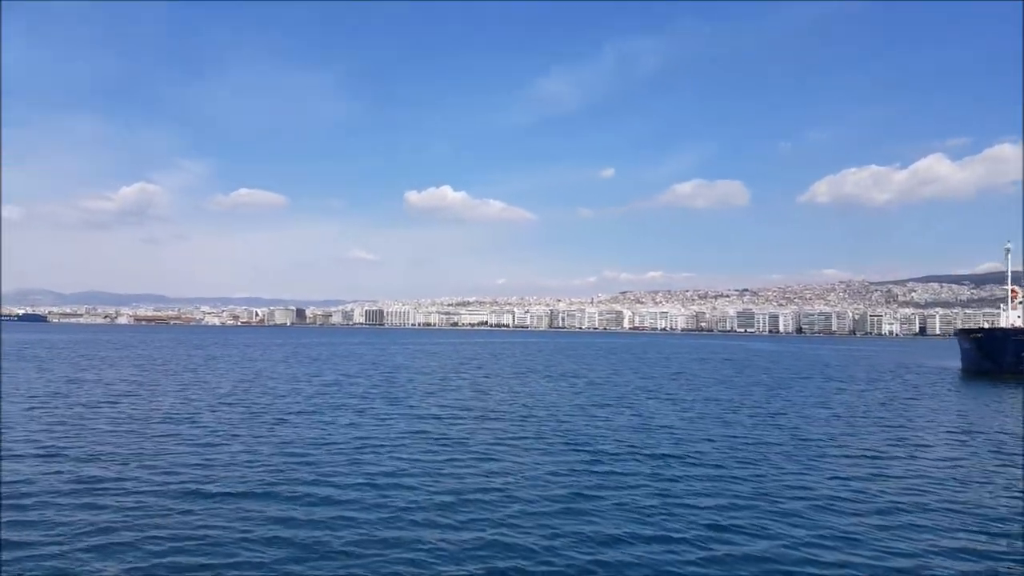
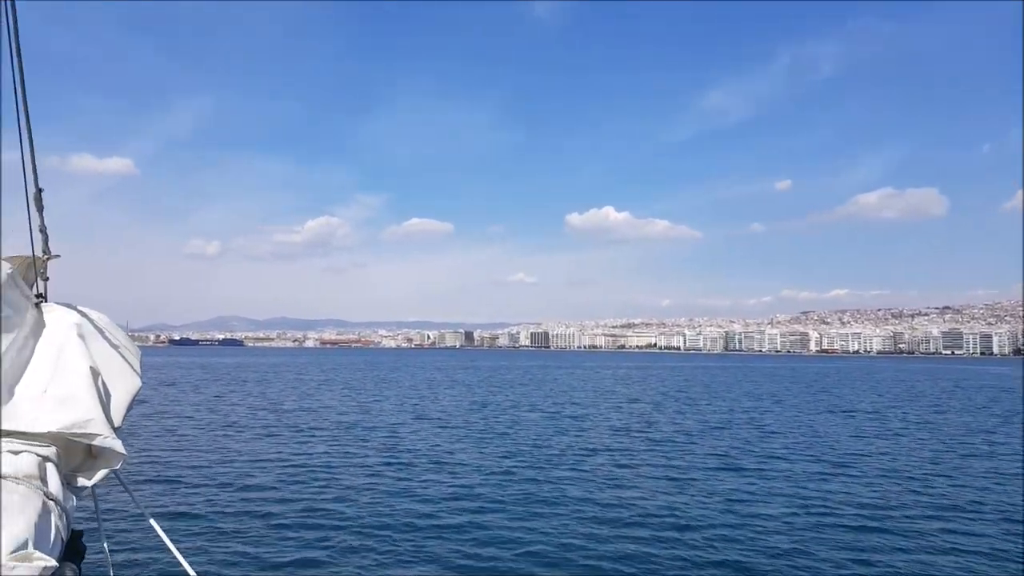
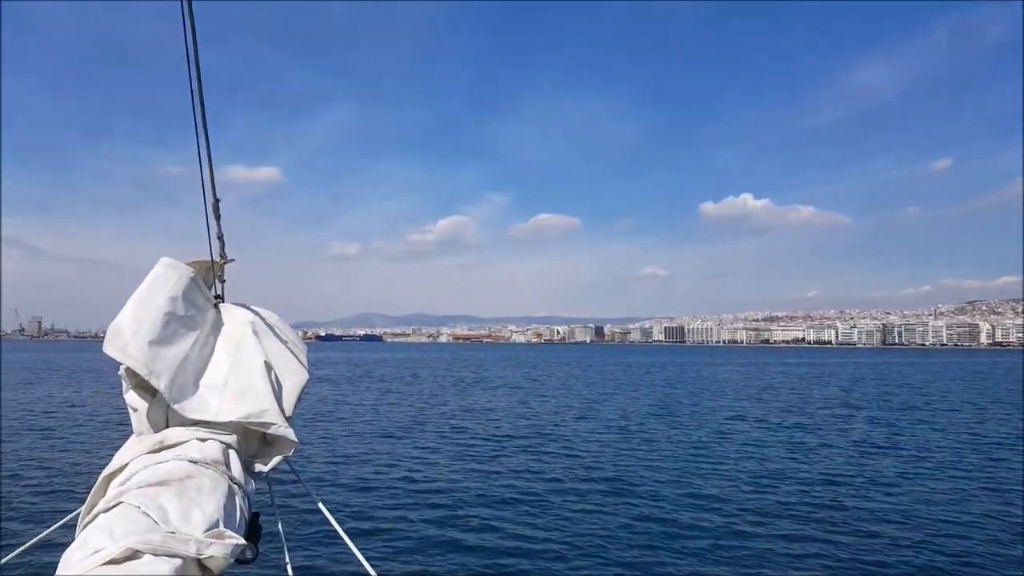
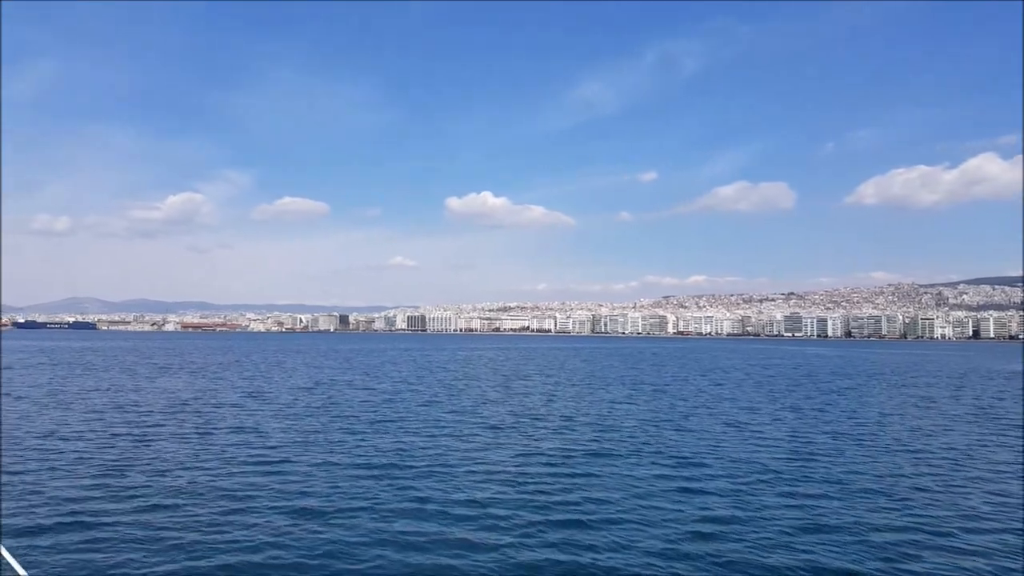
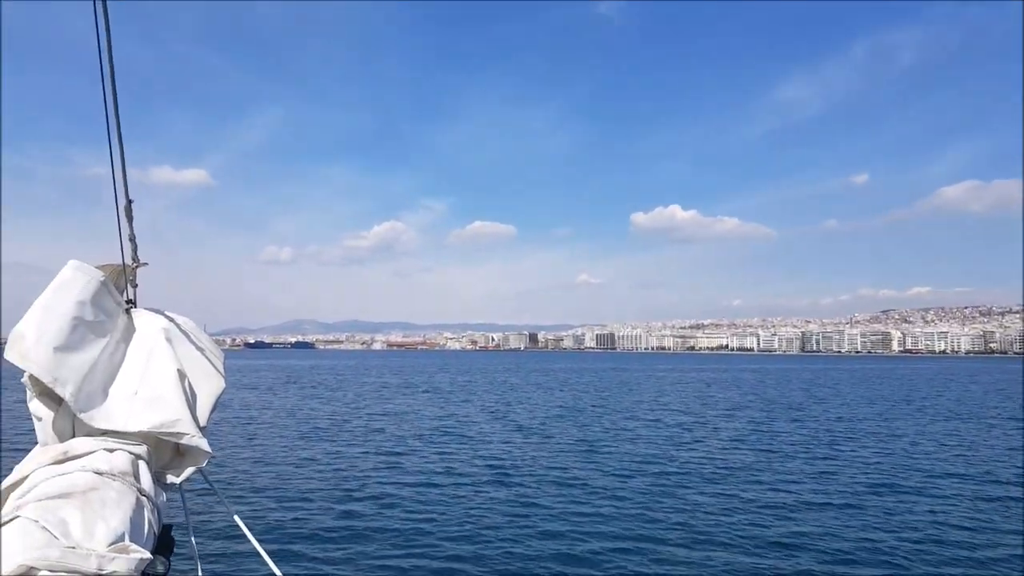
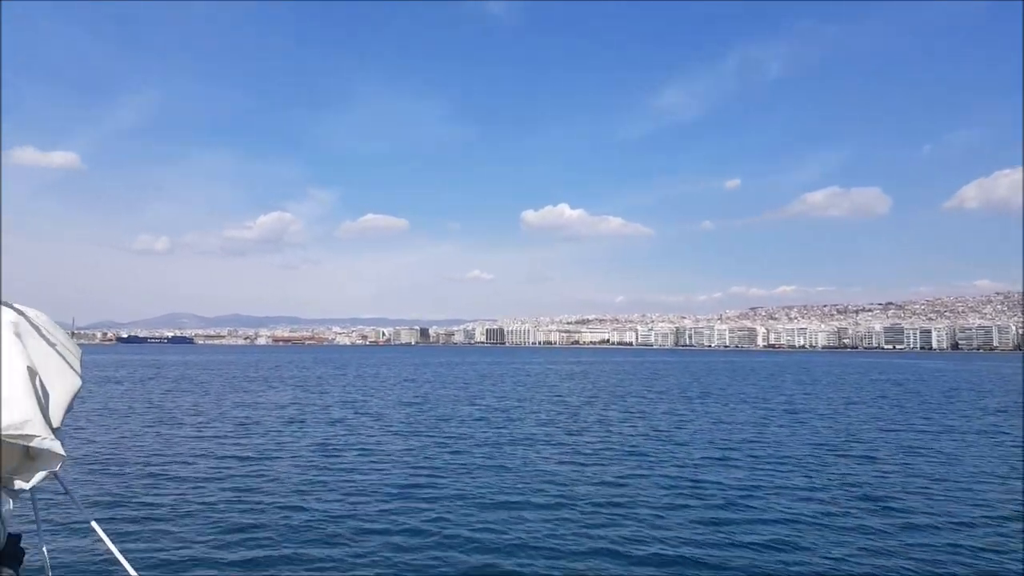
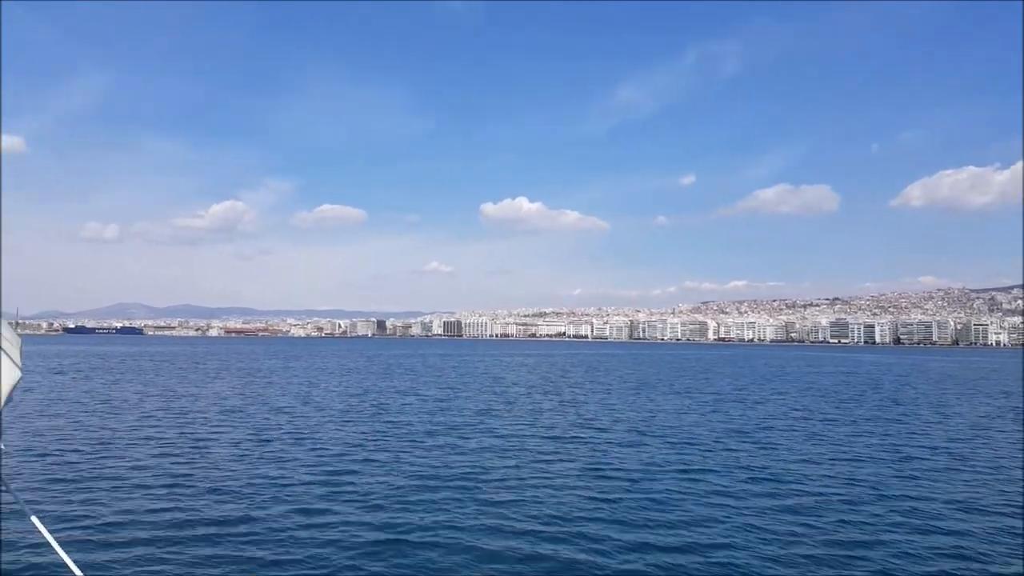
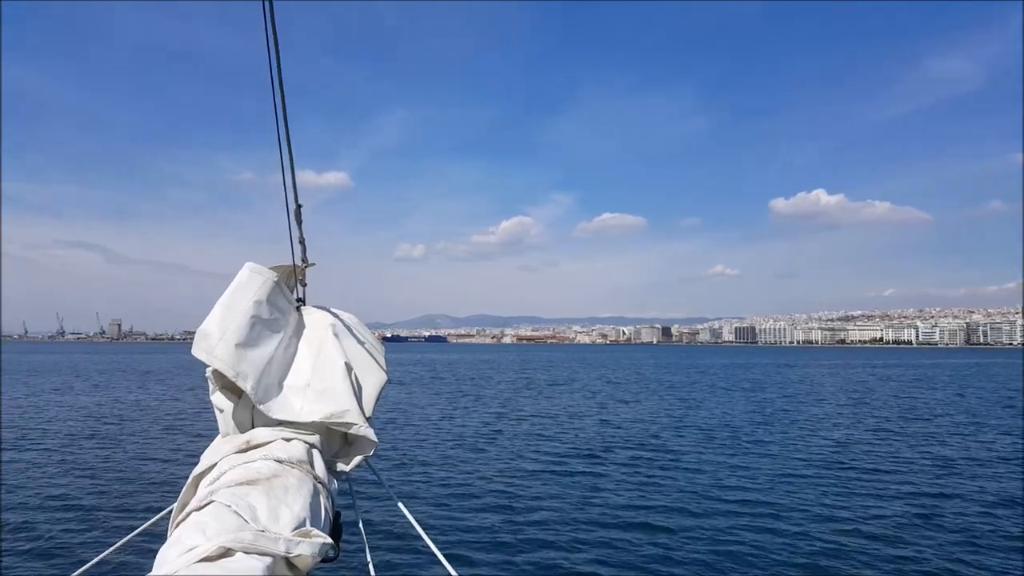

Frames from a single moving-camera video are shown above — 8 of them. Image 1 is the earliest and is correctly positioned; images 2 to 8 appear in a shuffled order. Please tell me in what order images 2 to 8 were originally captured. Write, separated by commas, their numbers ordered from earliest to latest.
4, 7, 6, 2, 5, 3, 8
